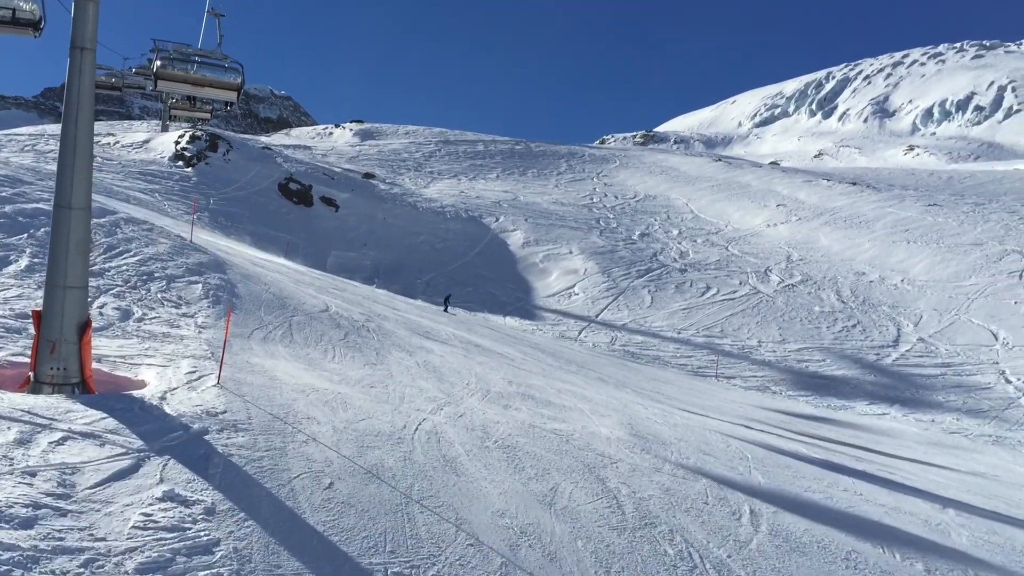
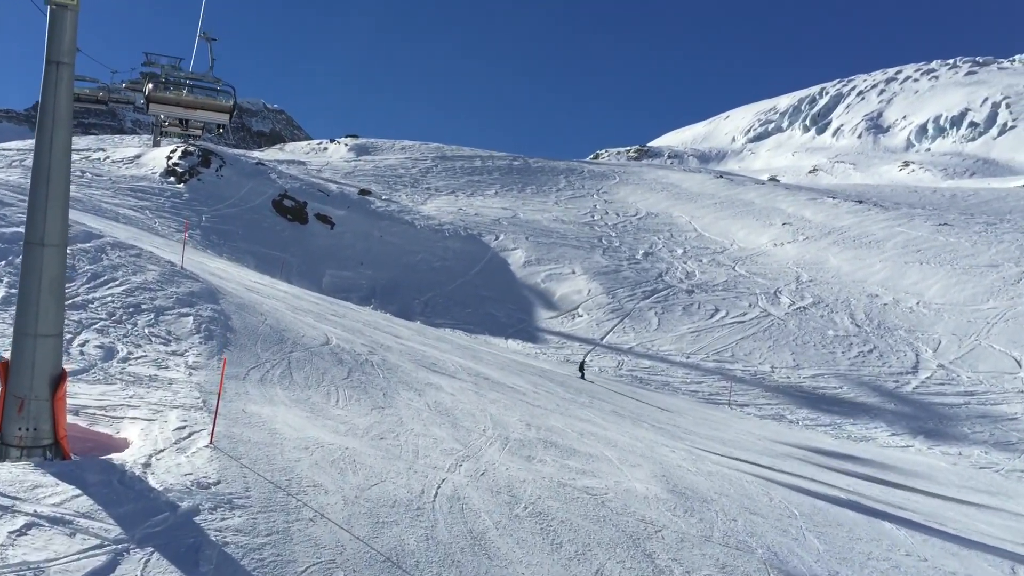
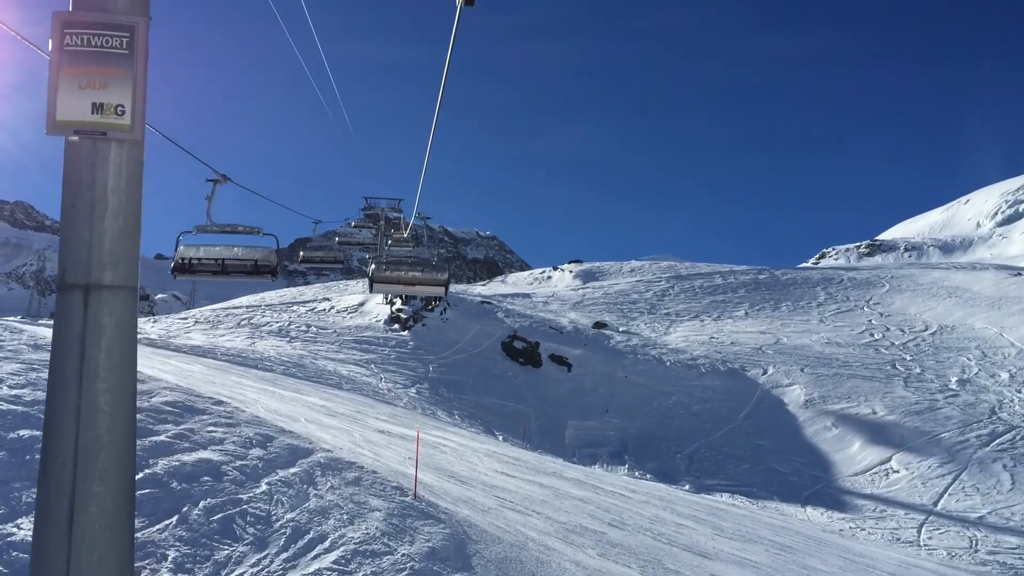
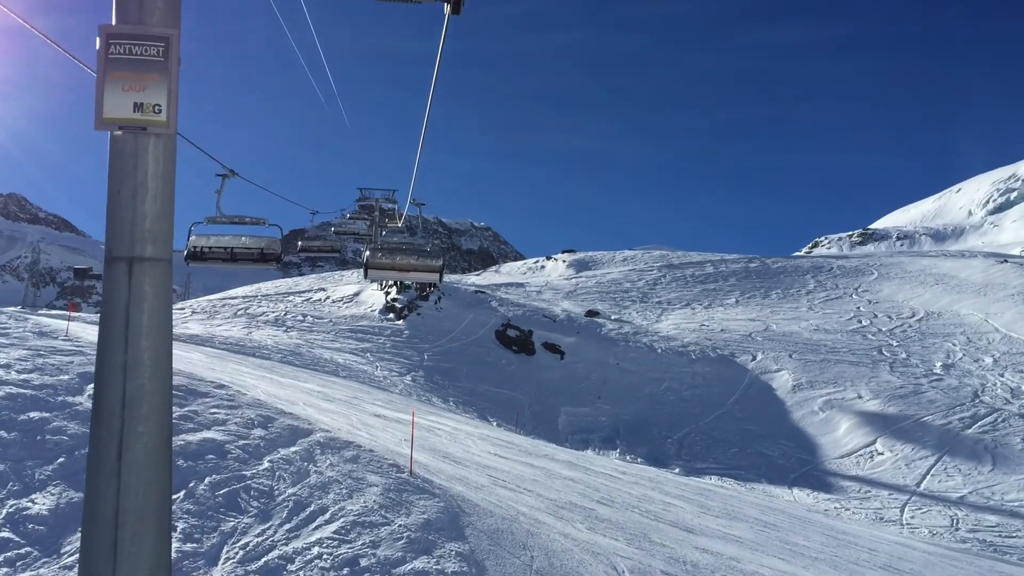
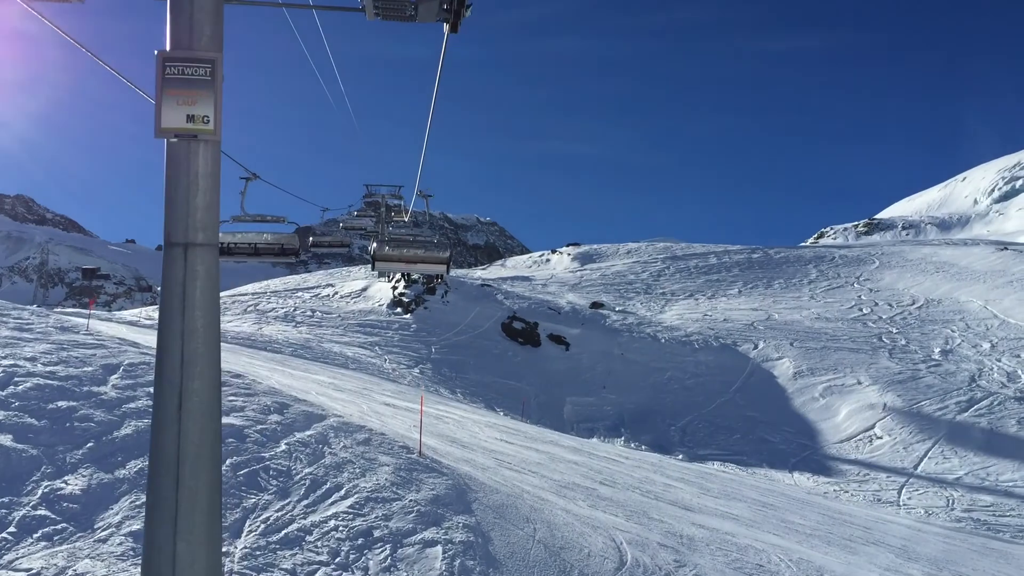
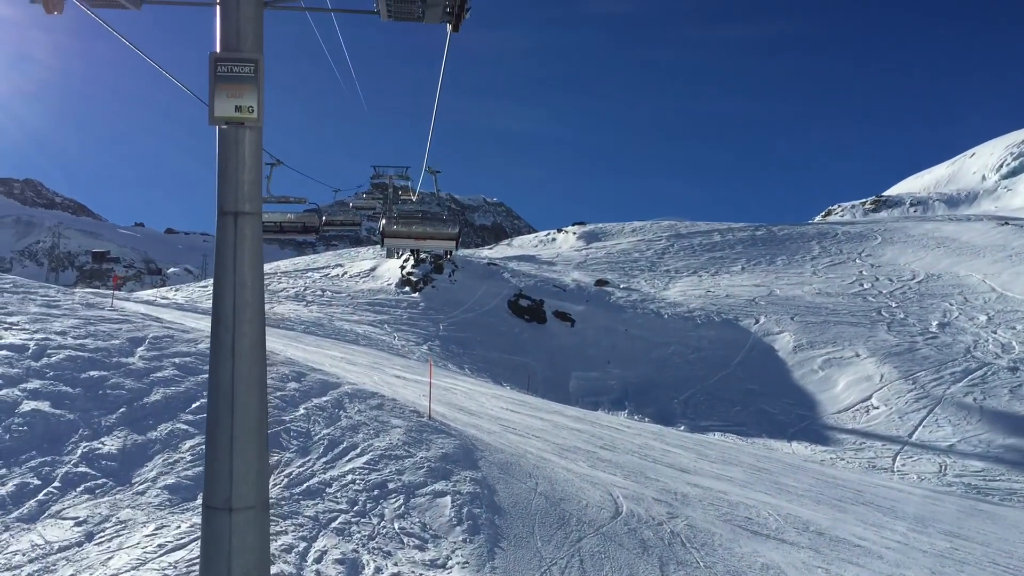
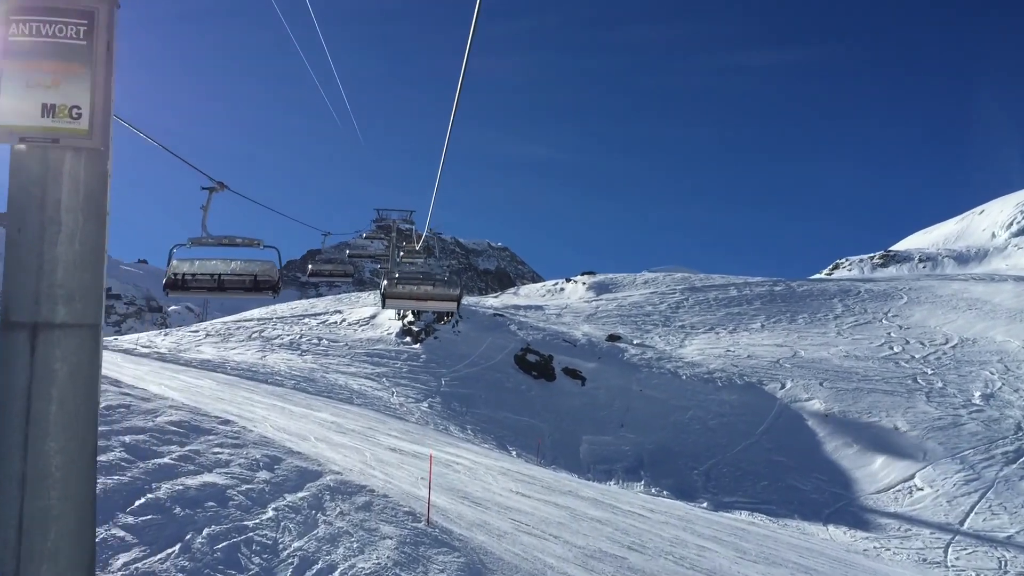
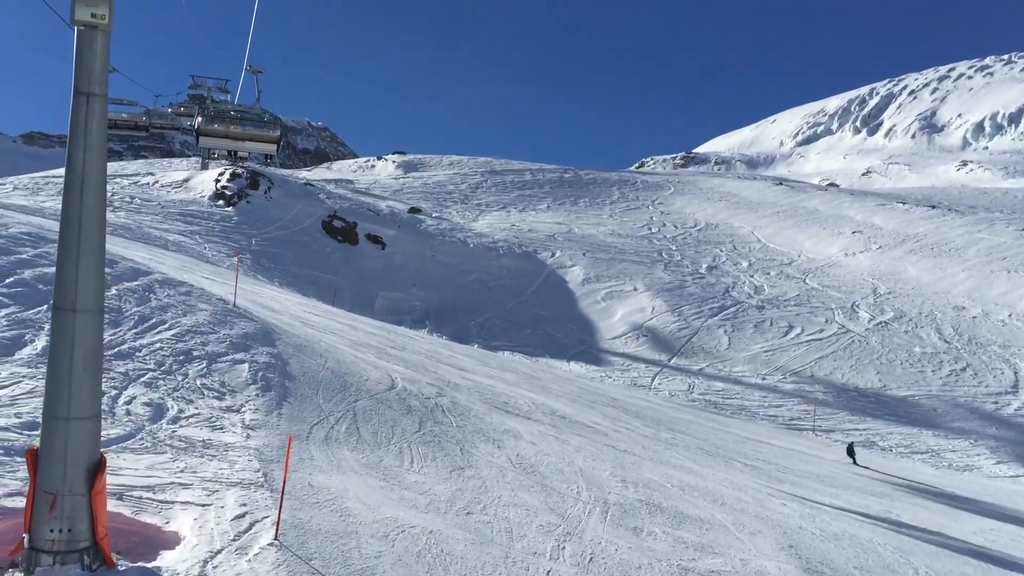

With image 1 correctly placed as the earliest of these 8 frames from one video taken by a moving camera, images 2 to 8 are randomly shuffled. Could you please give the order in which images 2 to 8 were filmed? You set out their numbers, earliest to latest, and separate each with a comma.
2, 8, 6, 5, 4, 3, 7
